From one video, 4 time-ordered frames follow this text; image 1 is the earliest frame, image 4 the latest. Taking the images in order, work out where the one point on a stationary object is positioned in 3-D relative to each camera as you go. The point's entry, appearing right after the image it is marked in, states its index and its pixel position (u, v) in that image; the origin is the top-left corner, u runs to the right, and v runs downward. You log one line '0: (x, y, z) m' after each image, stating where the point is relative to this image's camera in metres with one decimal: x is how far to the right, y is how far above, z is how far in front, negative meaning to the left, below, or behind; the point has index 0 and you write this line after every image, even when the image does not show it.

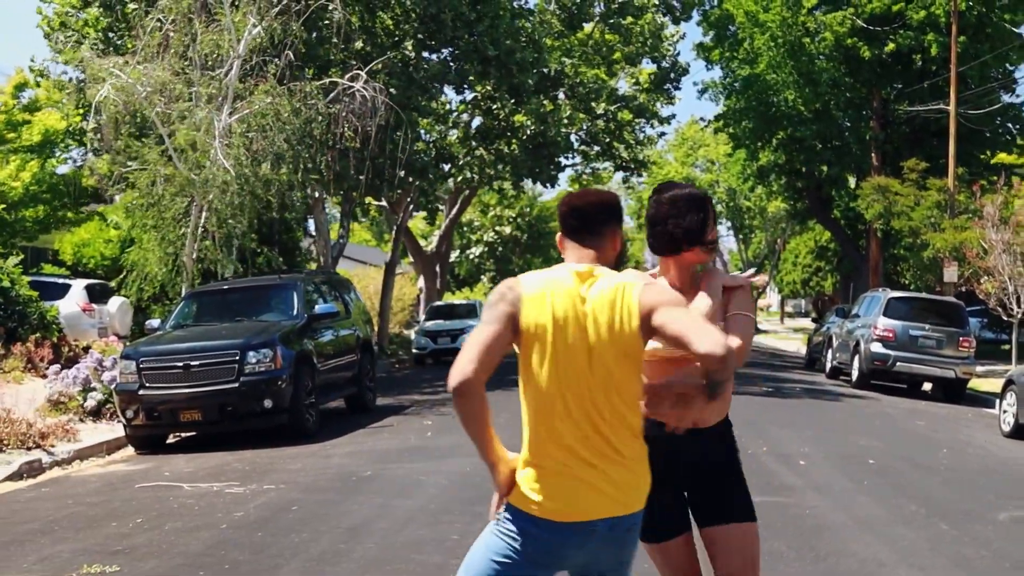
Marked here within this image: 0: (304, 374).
0: (-2.3, -1.0, +13.6) m
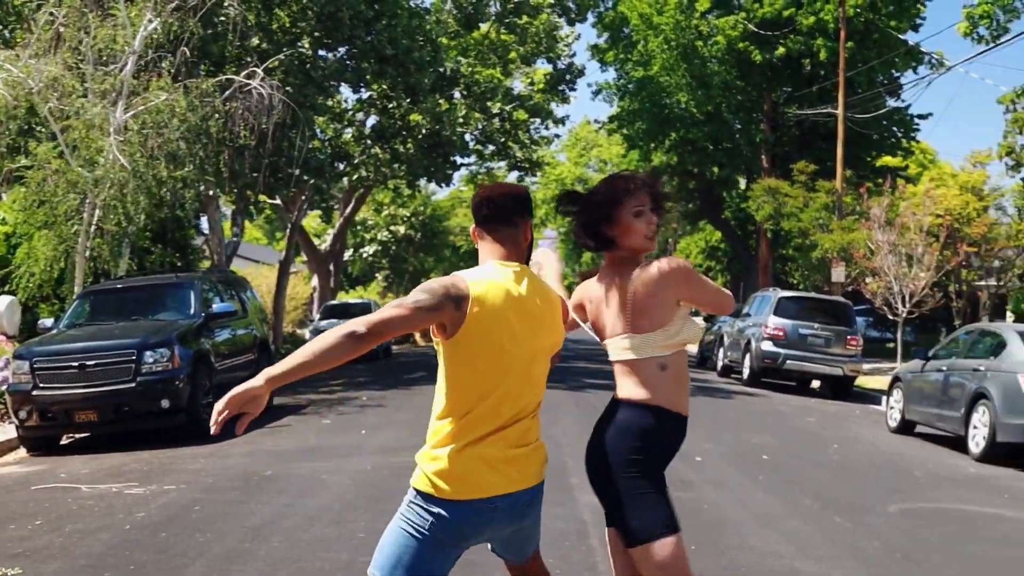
0: (-3.4, -0.9, +13.2) m
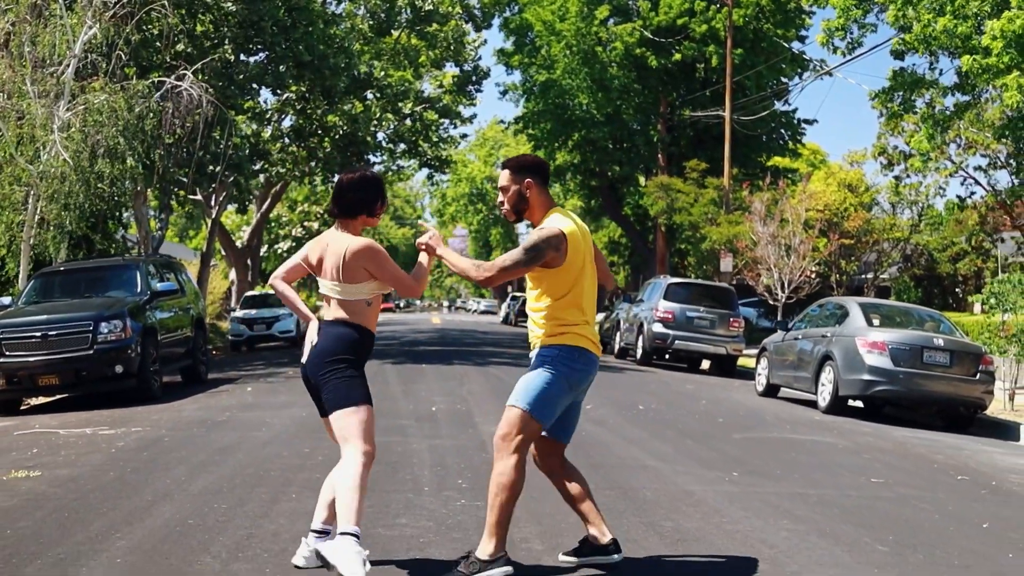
0: (-4.5, -0.7, +14.9) m
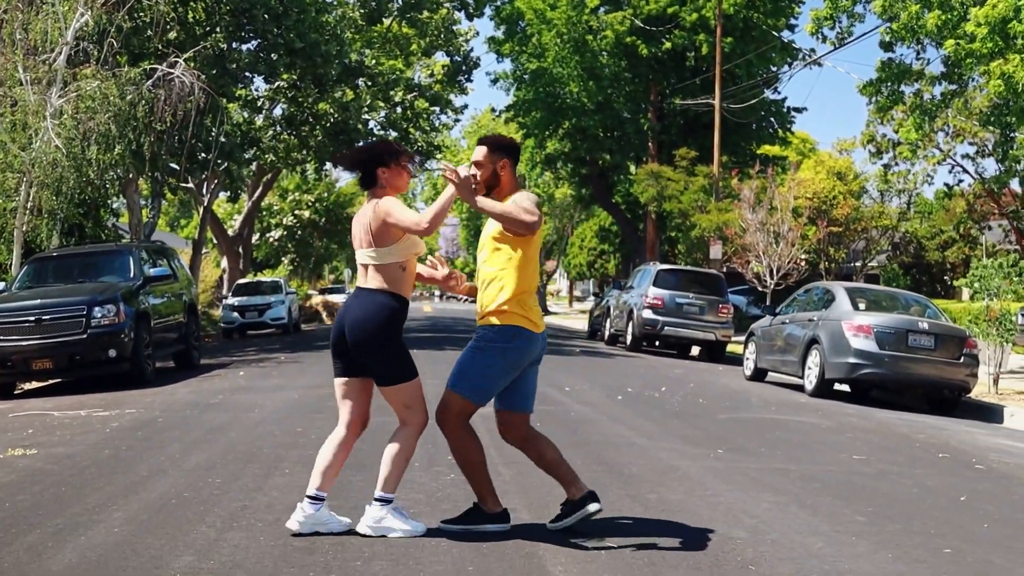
0: (-4.6, -0.5, +15.0) m
